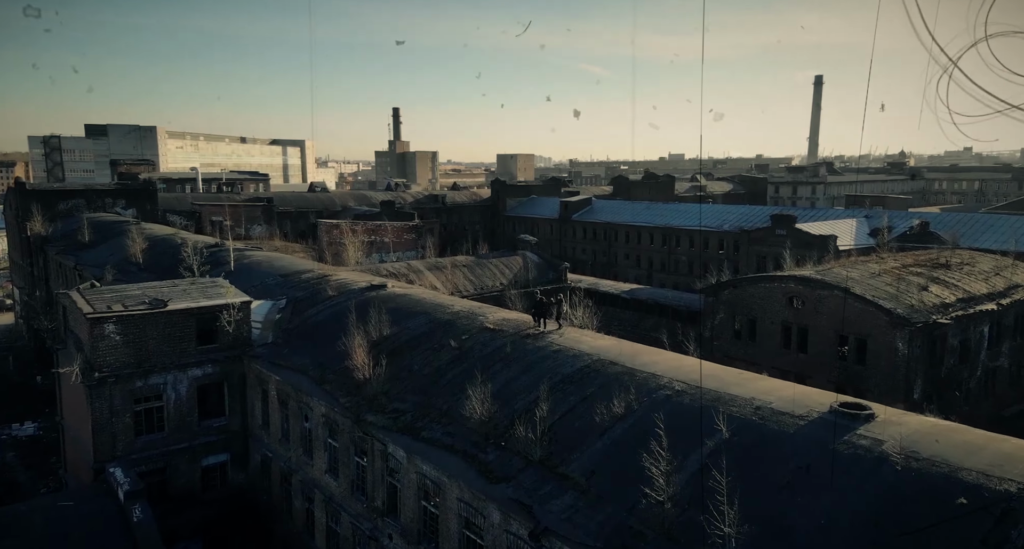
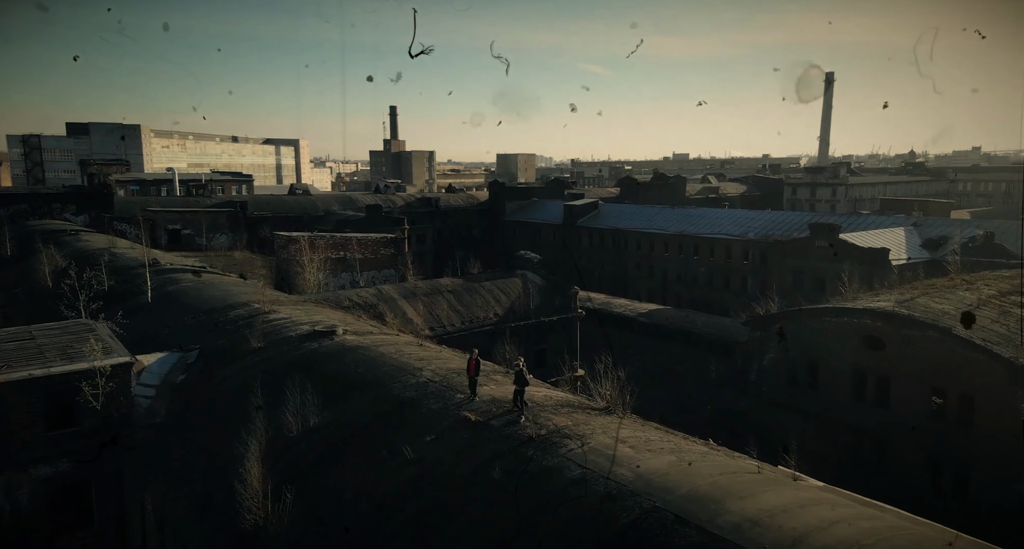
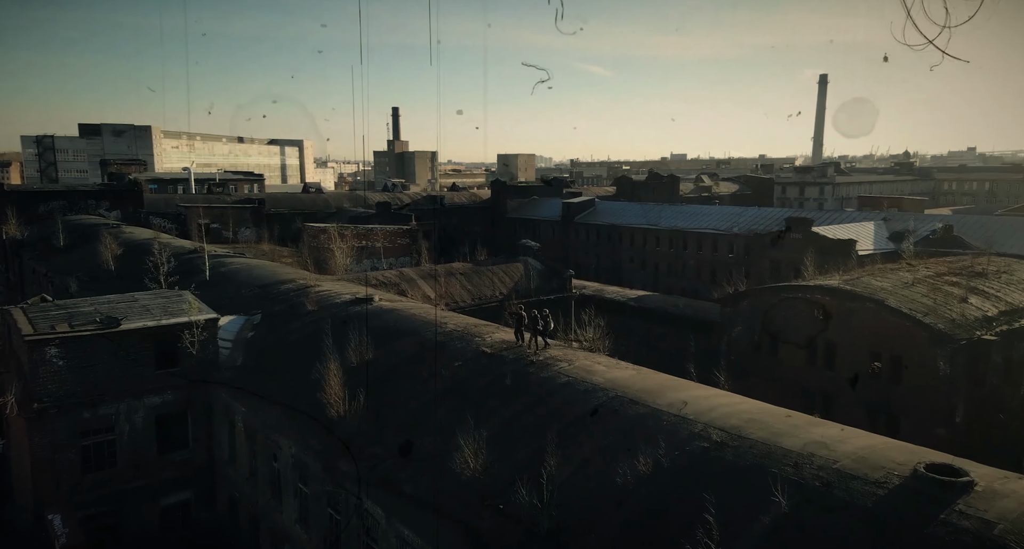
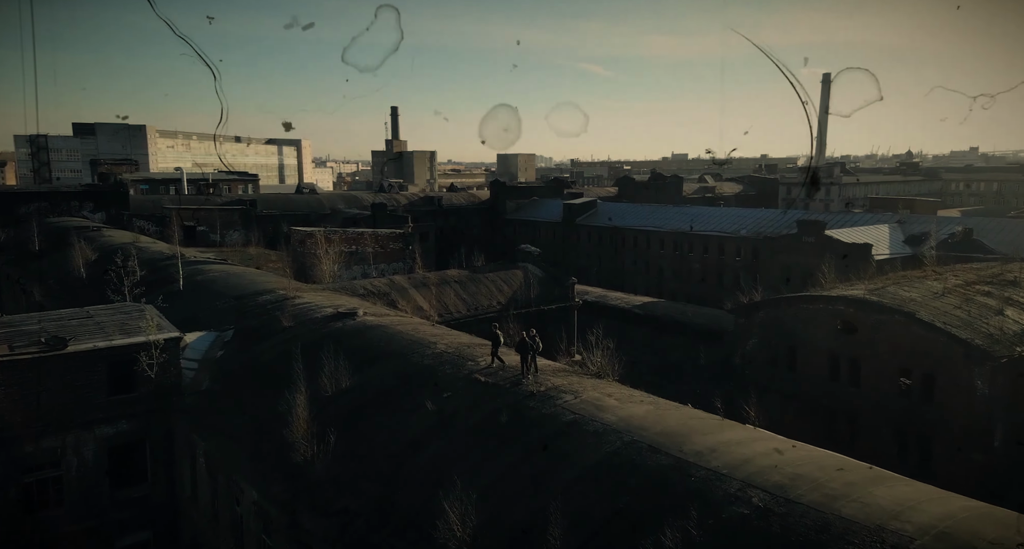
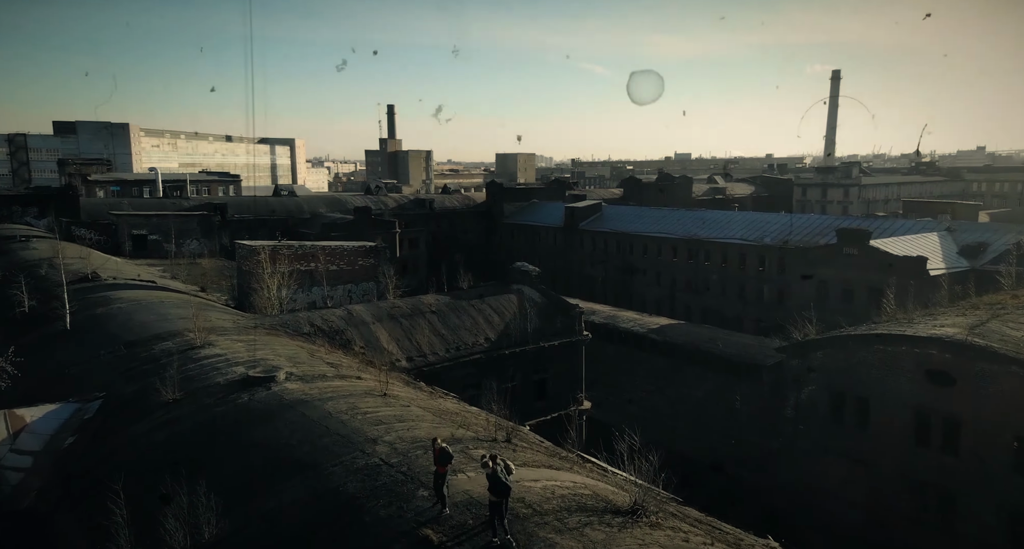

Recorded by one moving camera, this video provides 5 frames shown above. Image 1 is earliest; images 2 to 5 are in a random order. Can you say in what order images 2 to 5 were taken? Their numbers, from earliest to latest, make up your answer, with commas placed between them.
3, 4, 2, 5
